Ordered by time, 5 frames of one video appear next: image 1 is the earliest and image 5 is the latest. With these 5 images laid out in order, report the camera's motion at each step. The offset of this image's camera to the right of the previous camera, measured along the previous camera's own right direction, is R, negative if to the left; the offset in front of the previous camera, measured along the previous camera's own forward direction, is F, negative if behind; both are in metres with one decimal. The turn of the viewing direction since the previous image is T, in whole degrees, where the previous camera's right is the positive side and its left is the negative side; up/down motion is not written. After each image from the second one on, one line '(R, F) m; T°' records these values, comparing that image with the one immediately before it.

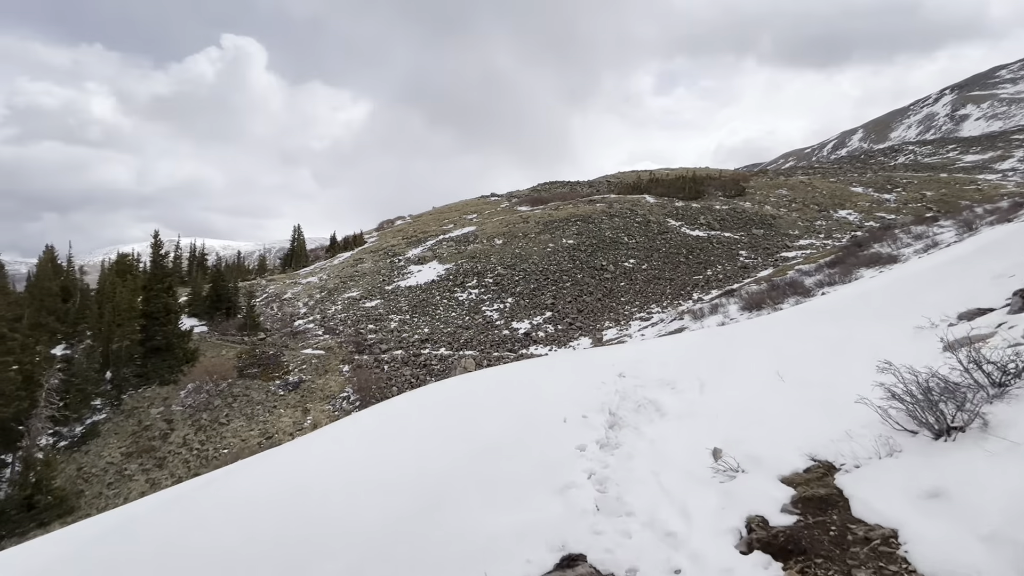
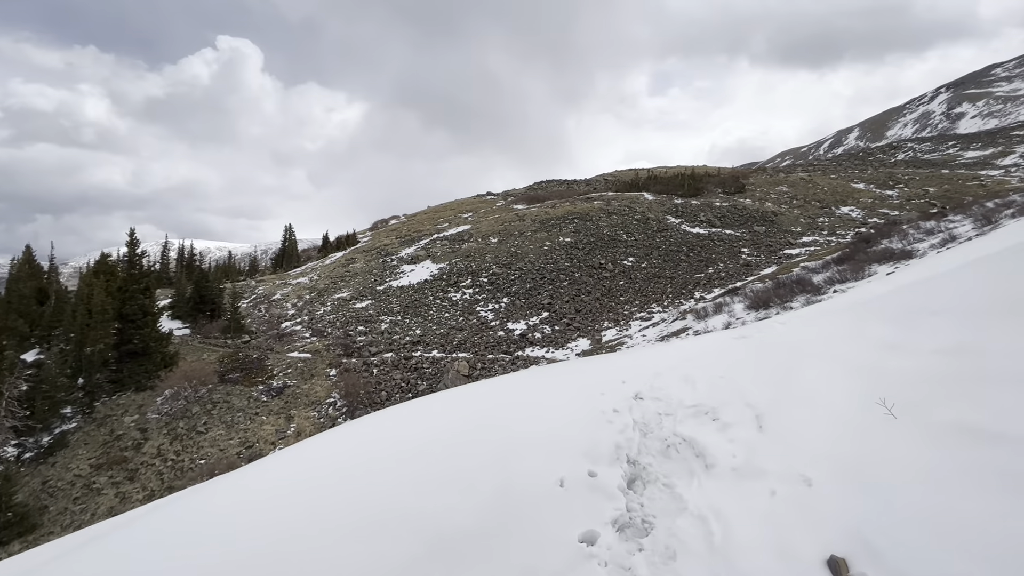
(+0.1, +0.9) m; 0°
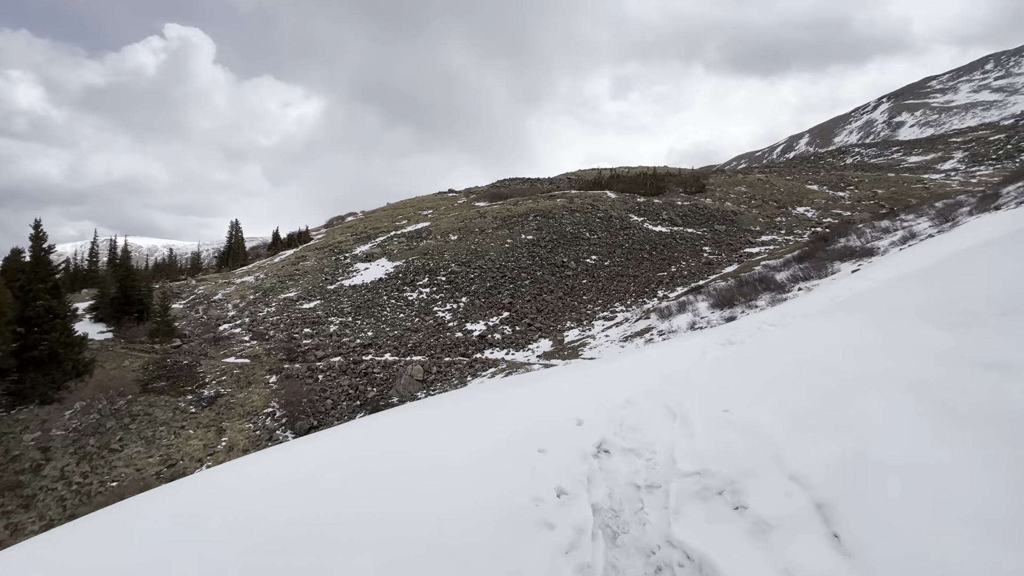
(+0.3, +1.0) m; +4°
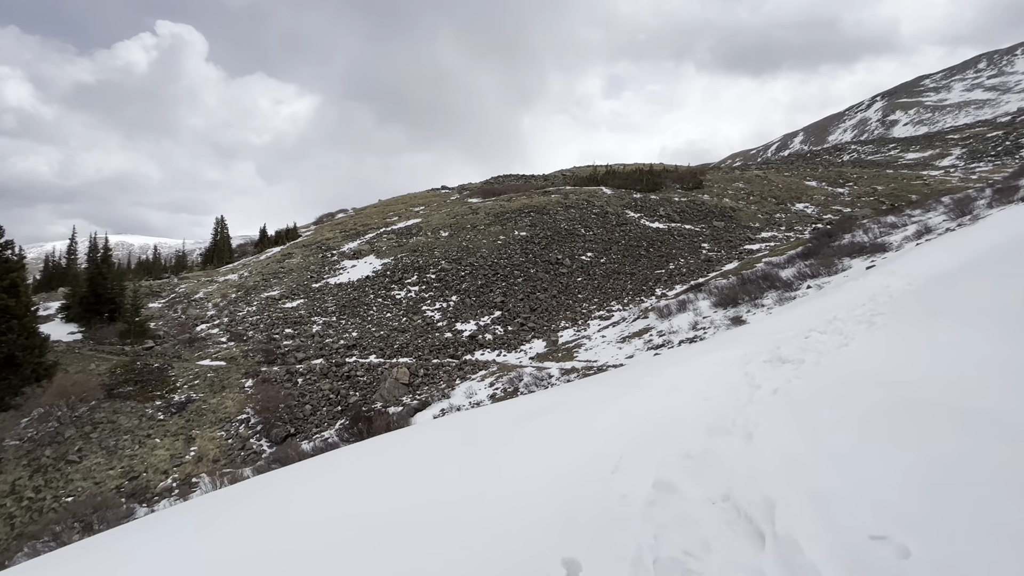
(+0.1, +0.9) m; +1°
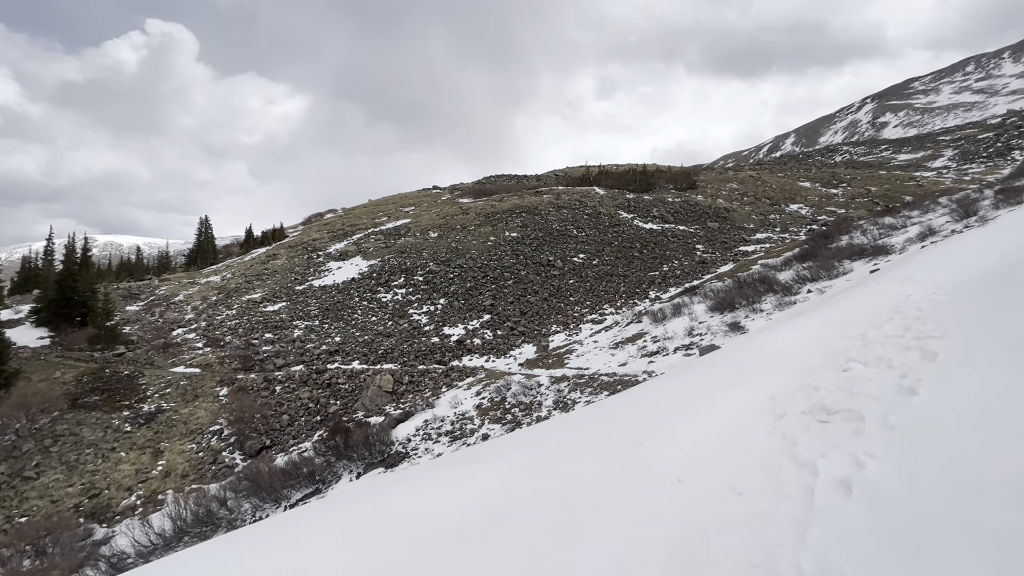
(+0.2, +0.7) m; +1°
